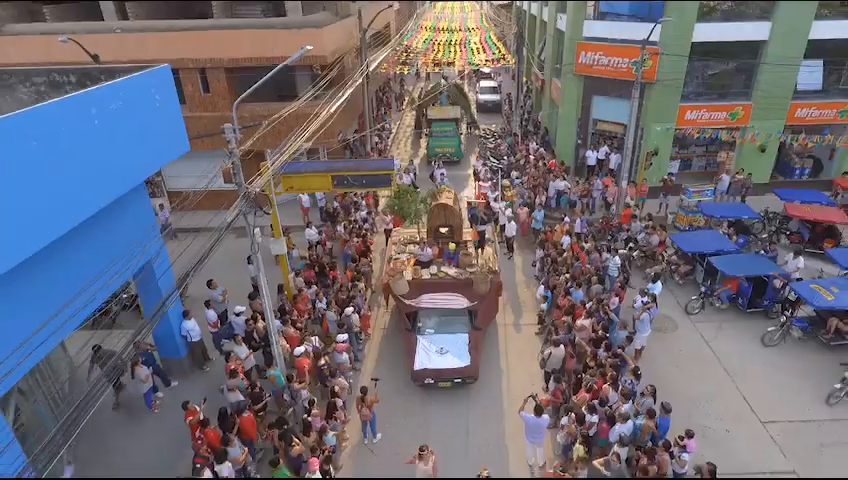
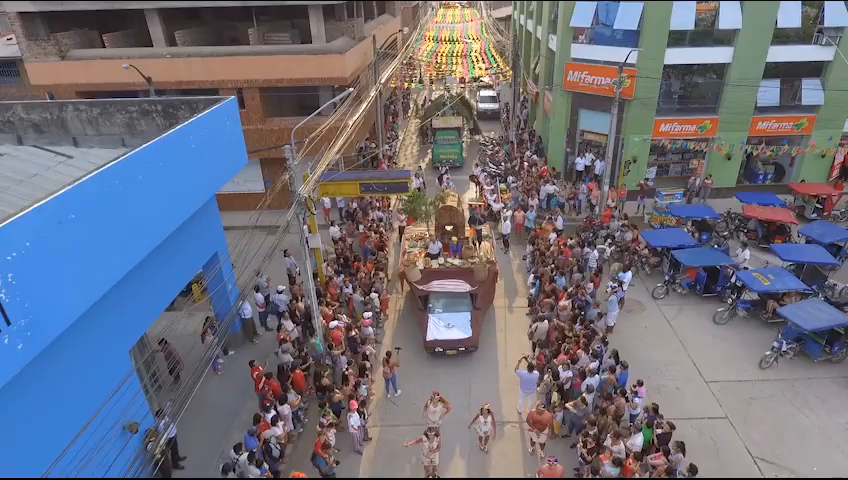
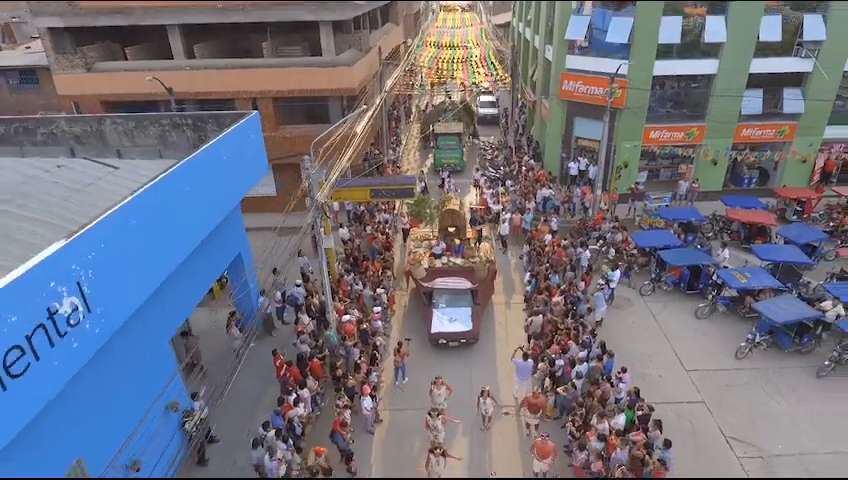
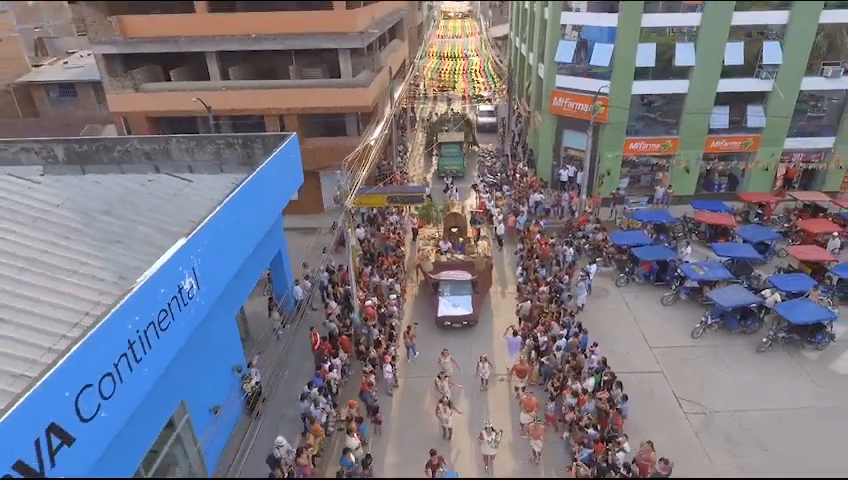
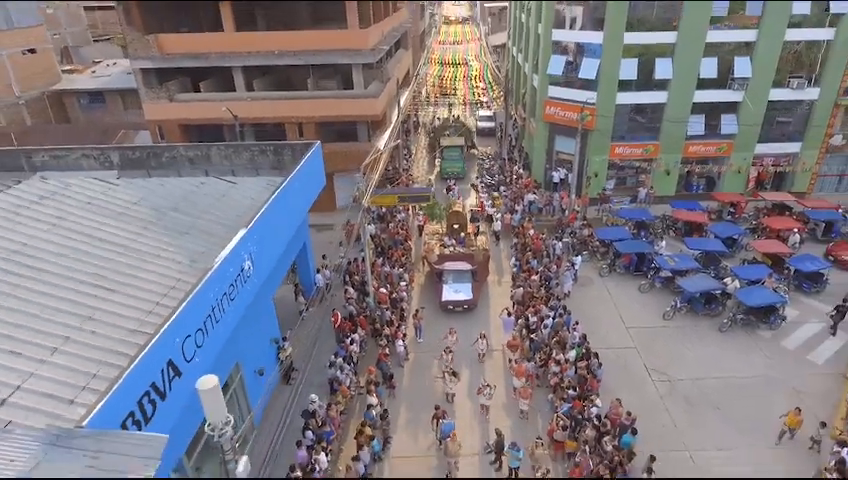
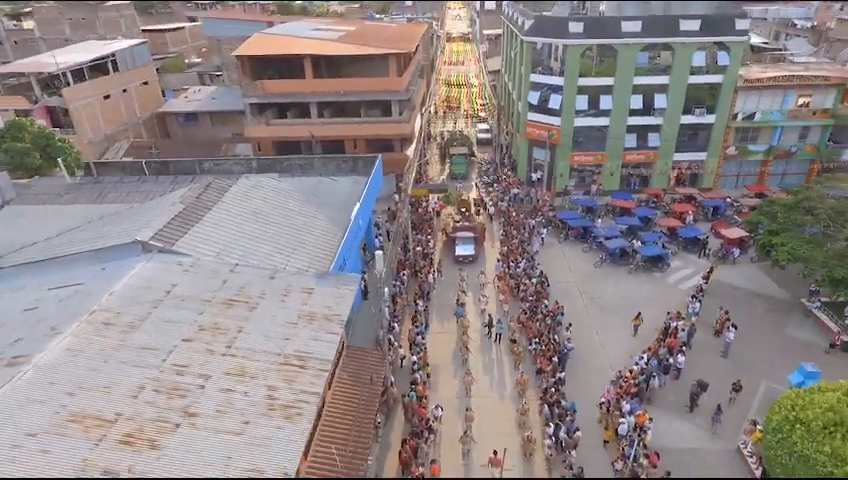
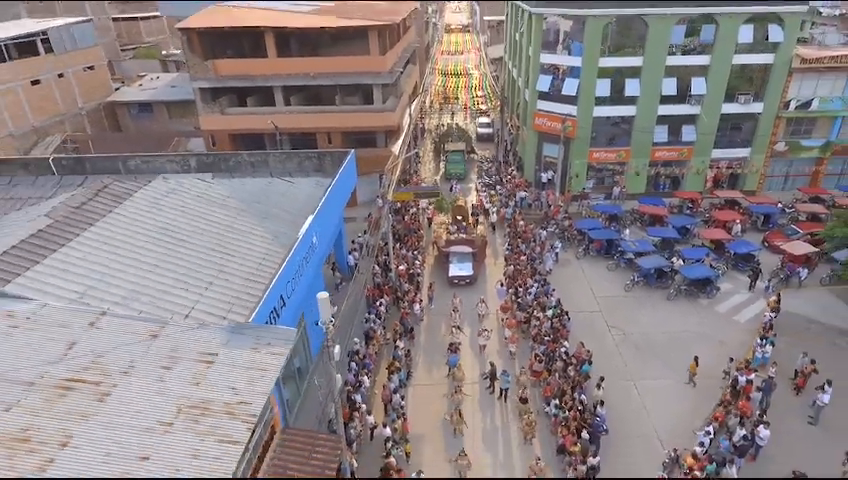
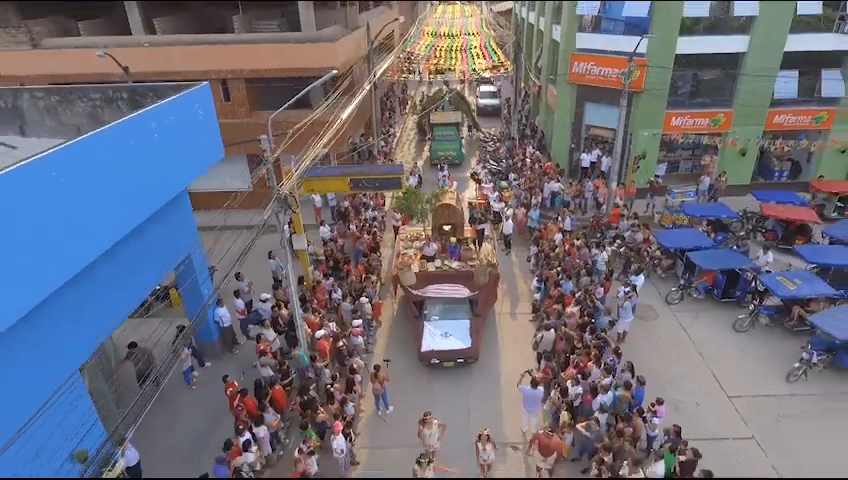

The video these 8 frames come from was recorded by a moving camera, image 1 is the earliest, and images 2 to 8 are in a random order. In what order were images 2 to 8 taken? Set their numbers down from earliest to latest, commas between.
8, 2, 3, 4, 5, 7, 6
